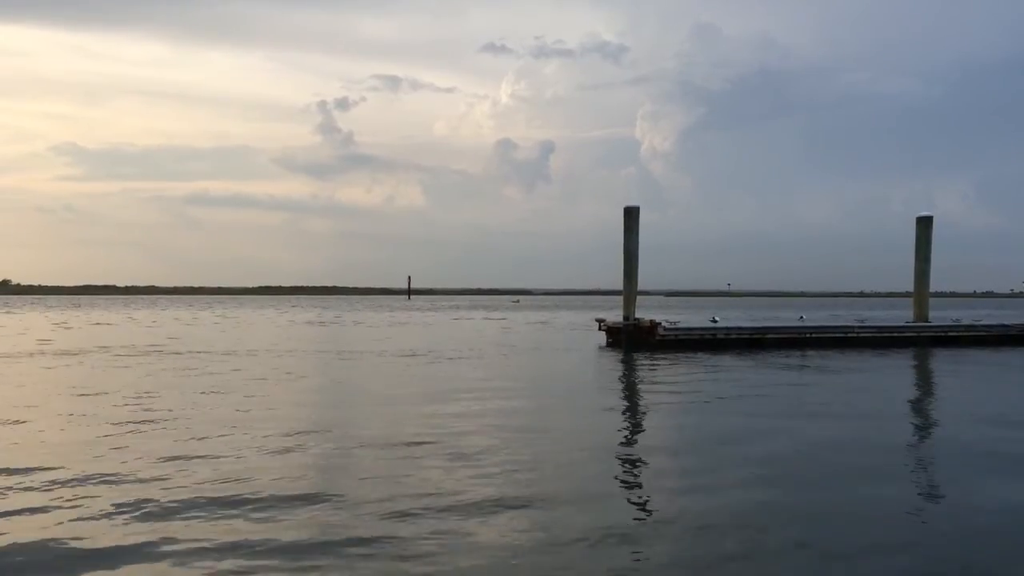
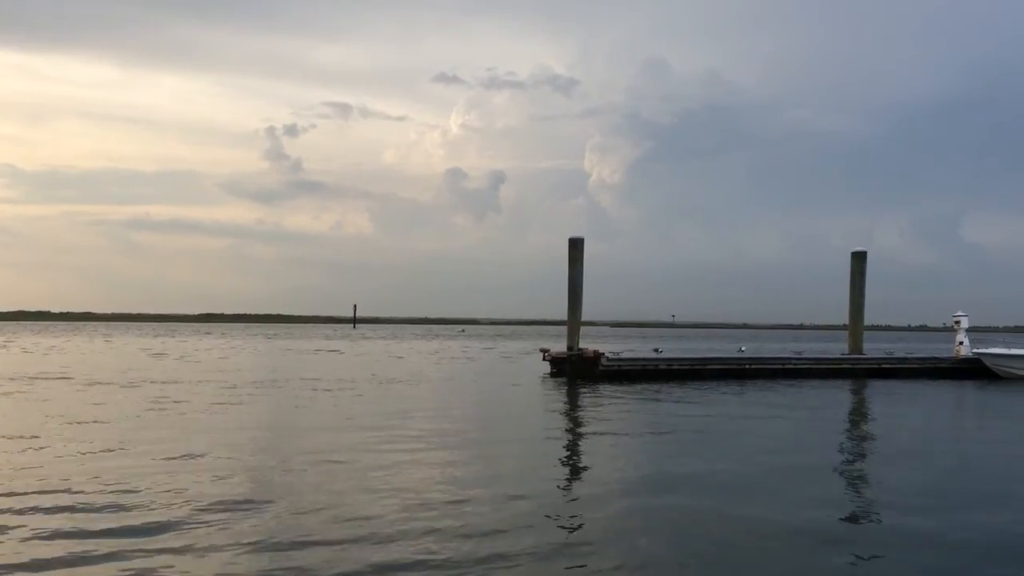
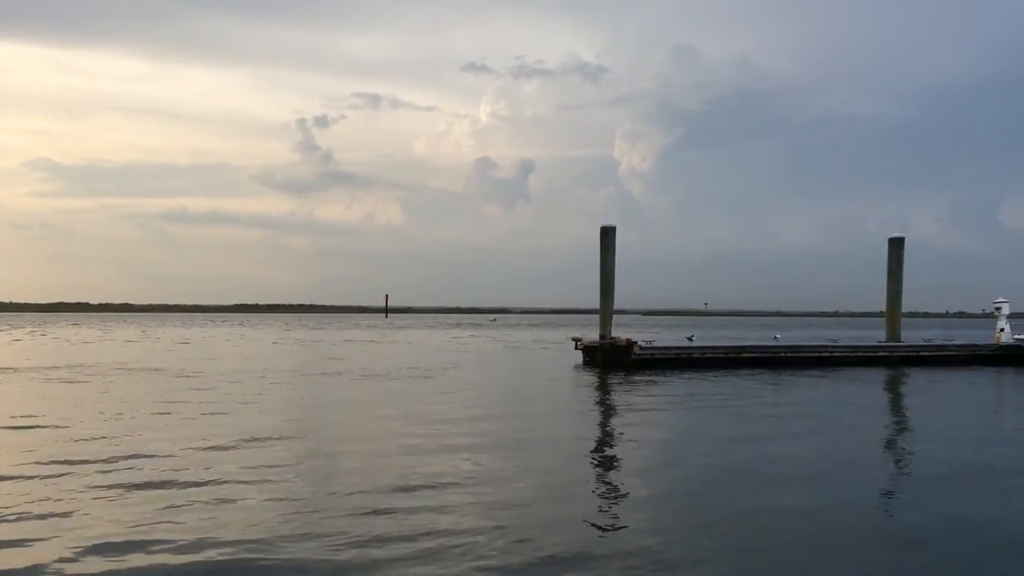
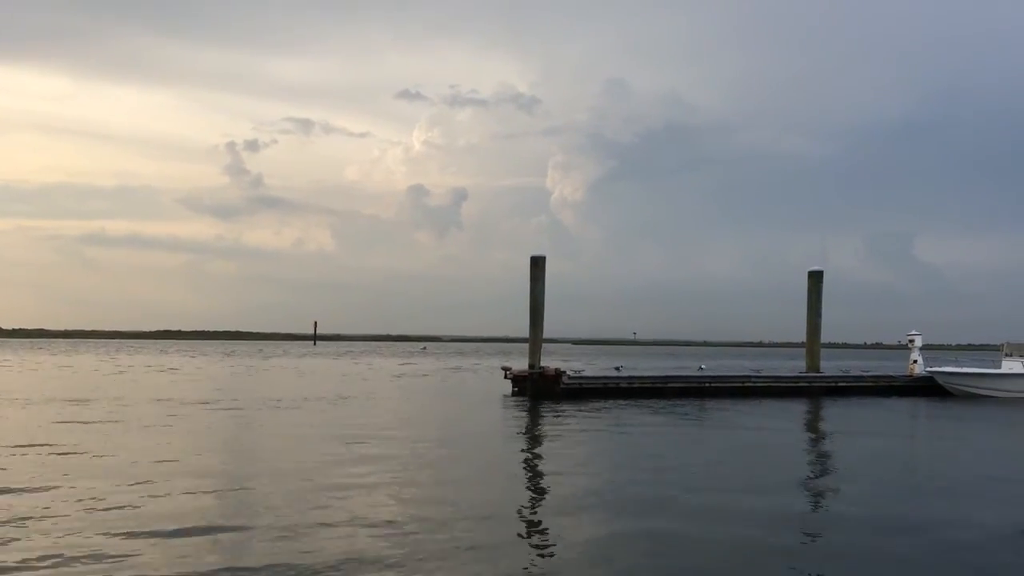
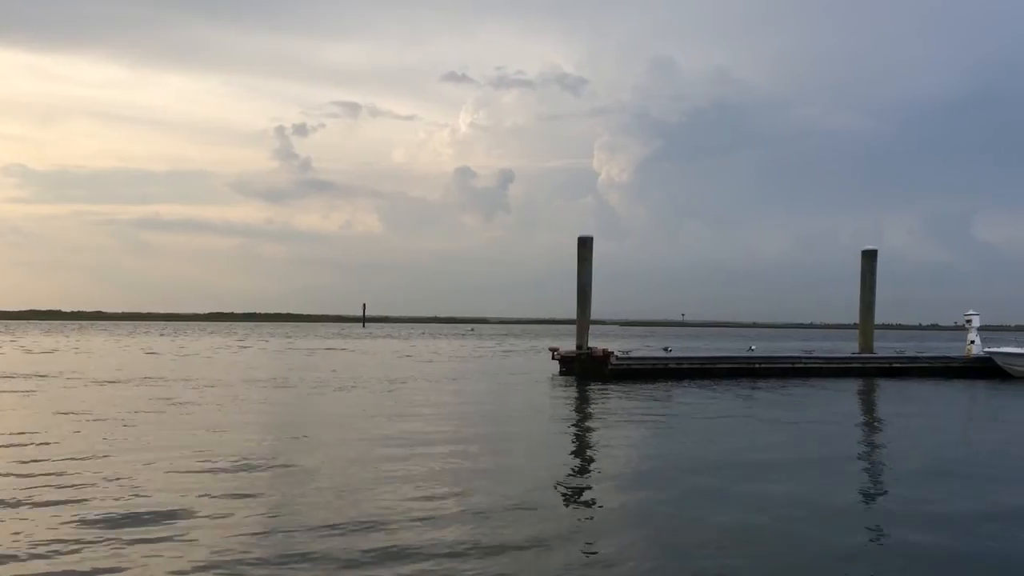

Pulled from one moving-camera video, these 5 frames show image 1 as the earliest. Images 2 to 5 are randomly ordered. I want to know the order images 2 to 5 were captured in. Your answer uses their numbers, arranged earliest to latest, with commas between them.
3, 5, 2, 4
